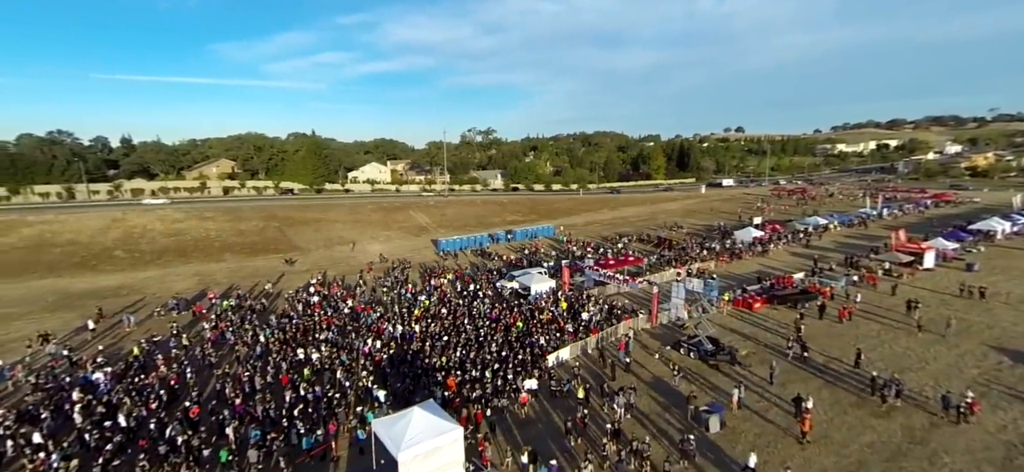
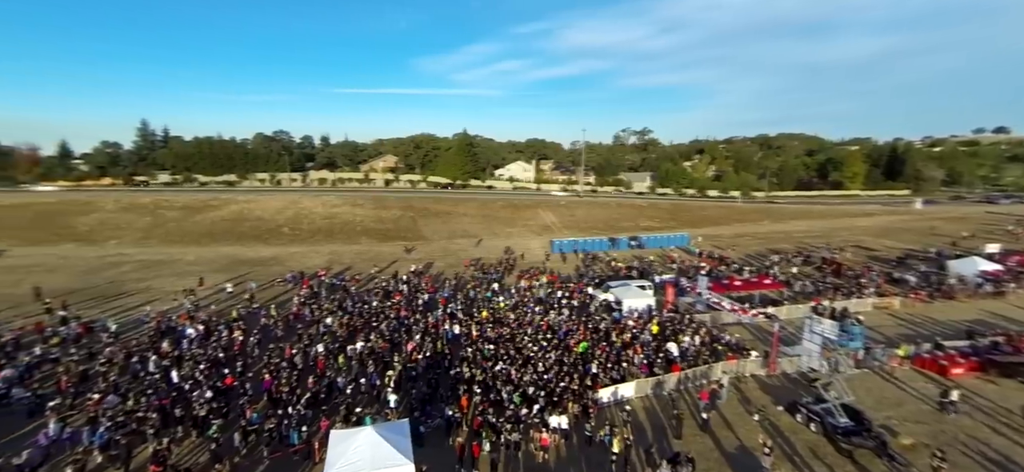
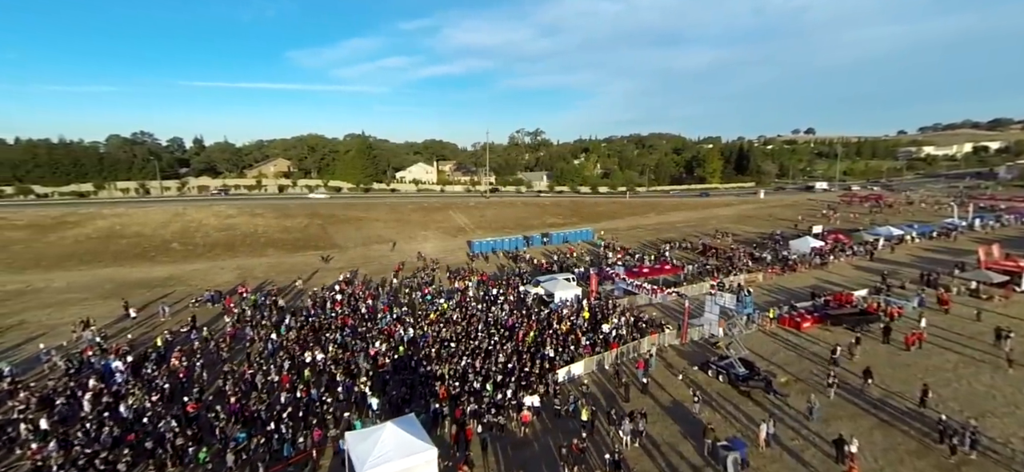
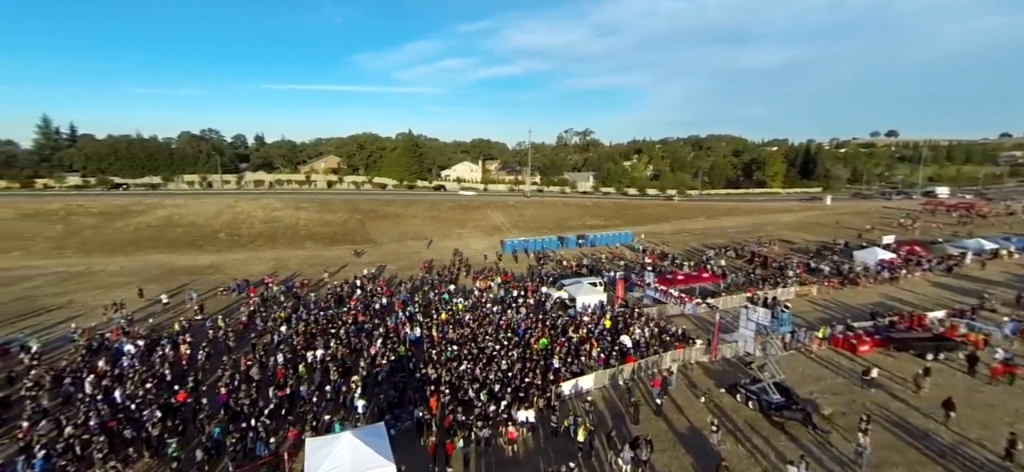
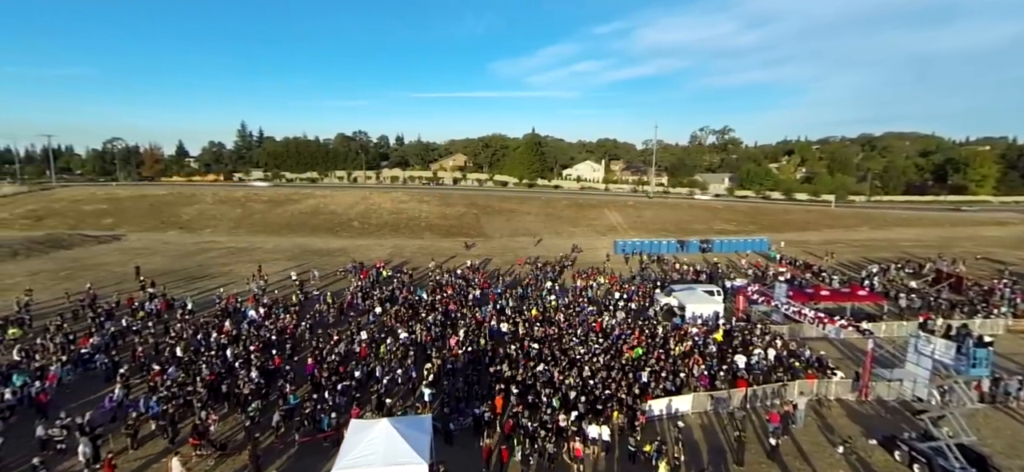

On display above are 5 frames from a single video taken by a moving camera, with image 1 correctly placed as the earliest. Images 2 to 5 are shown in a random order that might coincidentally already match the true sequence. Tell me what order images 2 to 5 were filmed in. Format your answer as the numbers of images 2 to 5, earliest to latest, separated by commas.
3, 4, 2, 5
